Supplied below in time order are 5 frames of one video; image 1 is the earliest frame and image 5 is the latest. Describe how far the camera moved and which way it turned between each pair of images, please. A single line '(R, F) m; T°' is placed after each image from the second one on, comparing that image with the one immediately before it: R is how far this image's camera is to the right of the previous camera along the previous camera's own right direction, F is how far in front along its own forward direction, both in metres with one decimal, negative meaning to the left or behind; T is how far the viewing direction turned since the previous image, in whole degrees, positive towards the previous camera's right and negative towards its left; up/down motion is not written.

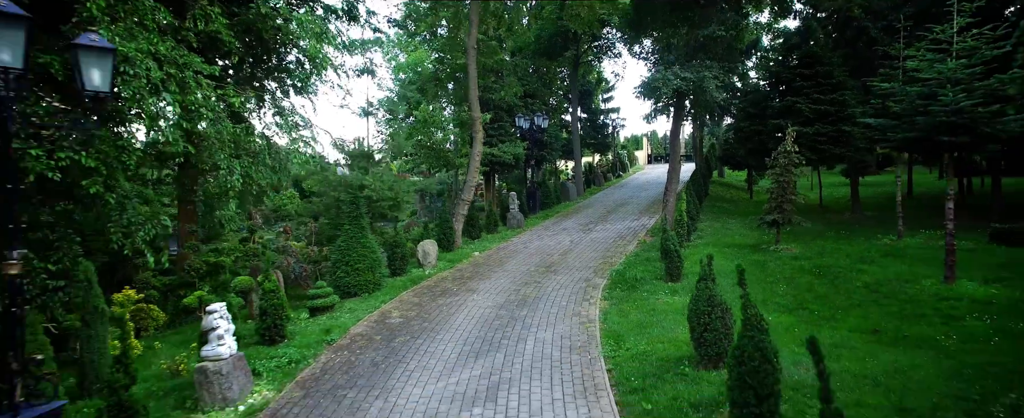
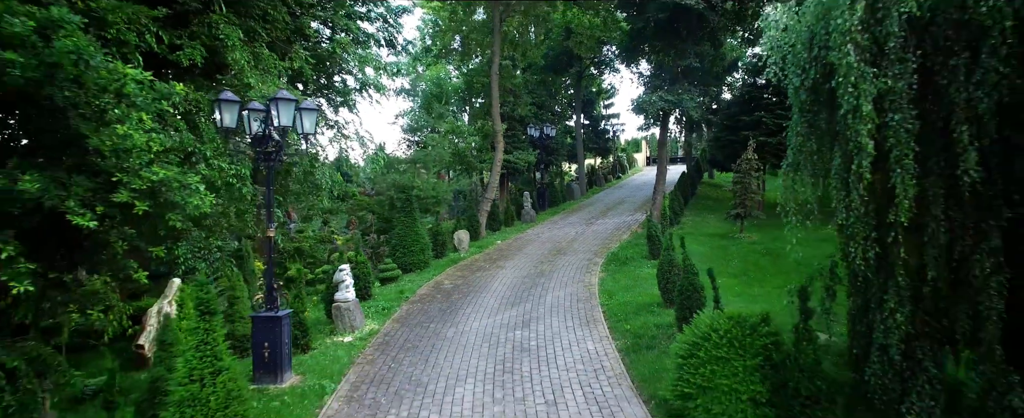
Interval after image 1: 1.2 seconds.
(-0.4, -3.3) m; 0°
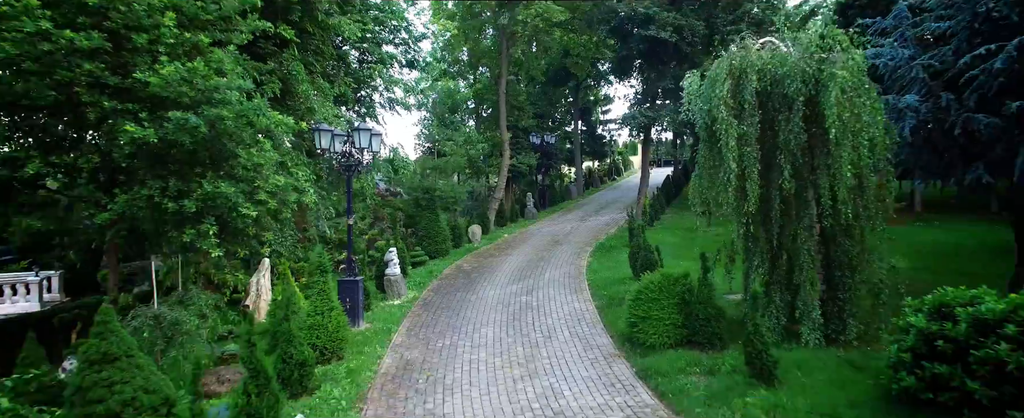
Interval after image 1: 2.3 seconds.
(-0.1, -3.1) m; 0°
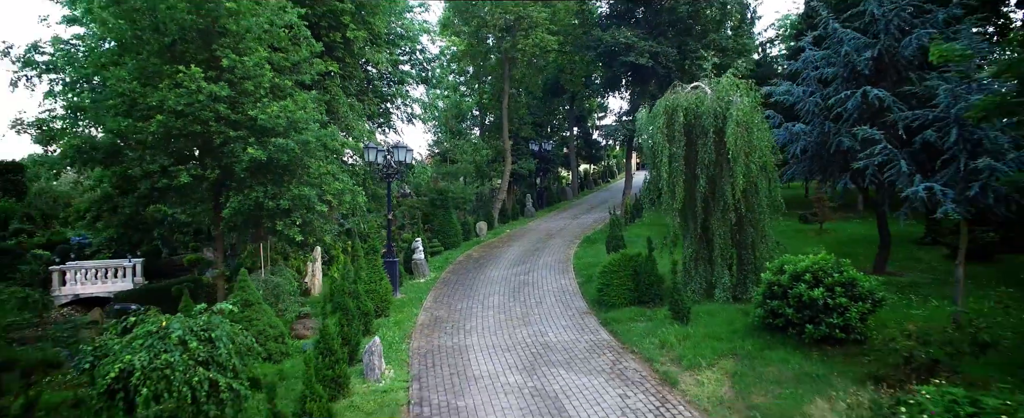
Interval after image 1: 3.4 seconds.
(0.0, -3.2) m; 0°
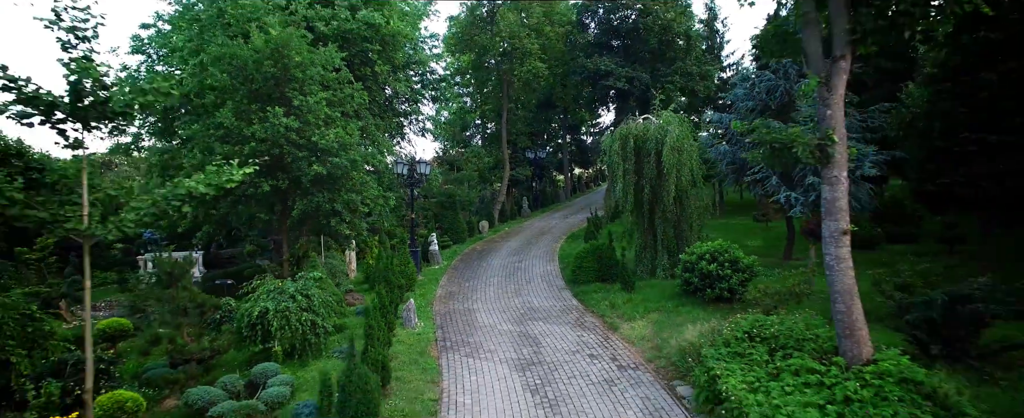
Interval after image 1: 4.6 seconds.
(+0.1, -3.6) m; 0°
